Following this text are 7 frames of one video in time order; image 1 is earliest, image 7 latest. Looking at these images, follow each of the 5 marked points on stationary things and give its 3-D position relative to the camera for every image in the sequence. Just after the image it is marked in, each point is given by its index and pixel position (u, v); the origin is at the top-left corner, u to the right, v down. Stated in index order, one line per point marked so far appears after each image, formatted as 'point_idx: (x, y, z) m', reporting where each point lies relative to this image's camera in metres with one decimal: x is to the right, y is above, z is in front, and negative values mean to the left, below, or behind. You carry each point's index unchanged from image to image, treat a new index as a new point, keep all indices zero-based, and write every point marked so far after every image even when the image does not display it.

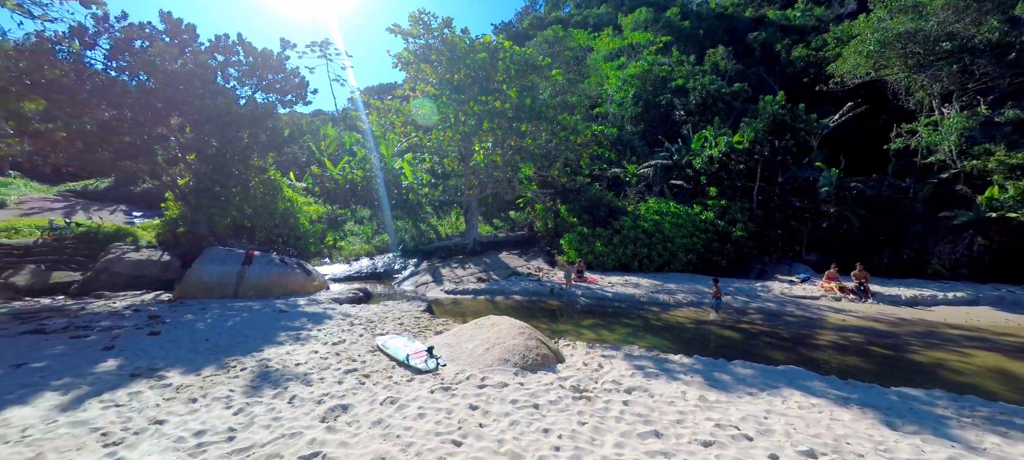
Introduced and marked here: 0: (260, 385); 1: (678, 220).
0: (-2.3, -1.4, +3.4) m
1: (+6.4, +0.4, +14.2) m
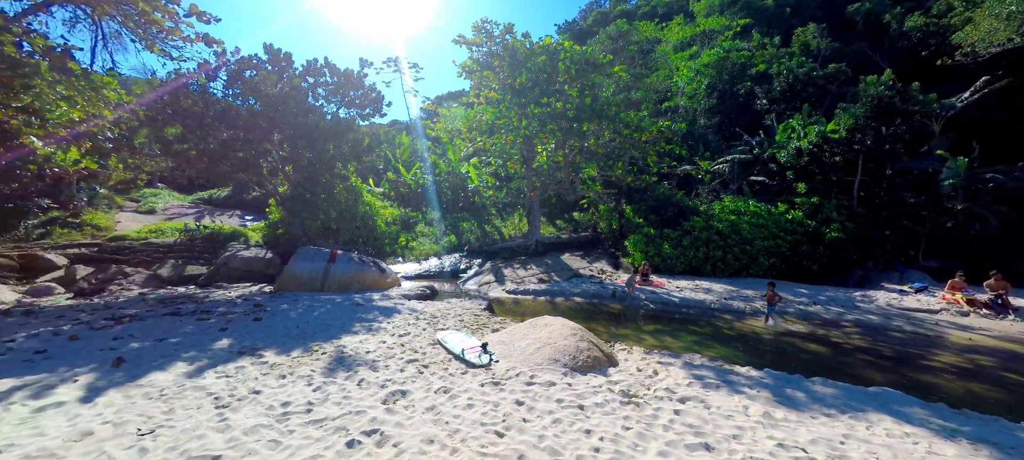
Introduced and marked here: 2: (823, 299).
0: (-1.8, -1.4, +3.9) m
1: (+8.6, +0.3, +13.0) m
2: (+8.3, -1.9, +10.0) m
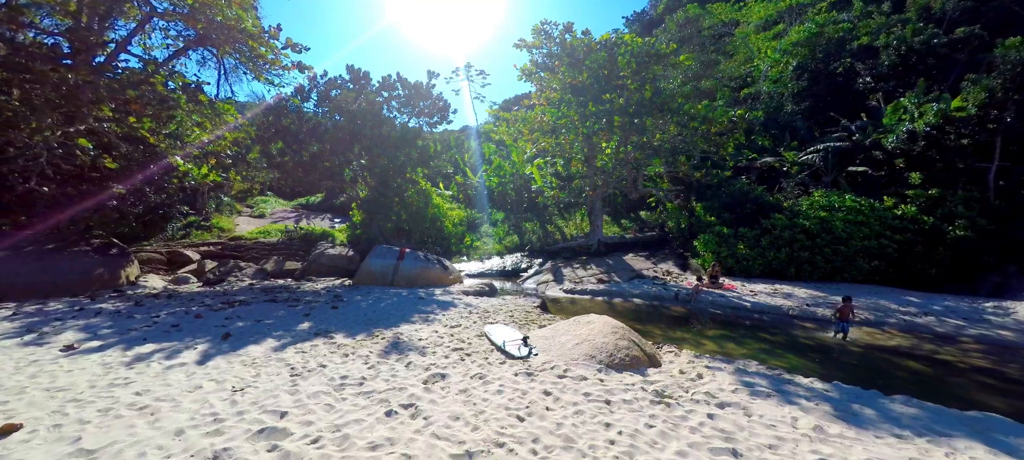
0: (-1.4, -1.4, +4.4) m
1: (+10.5, +0.4, +11.4) m
2: (+9.7, -1.8, +8.5) m
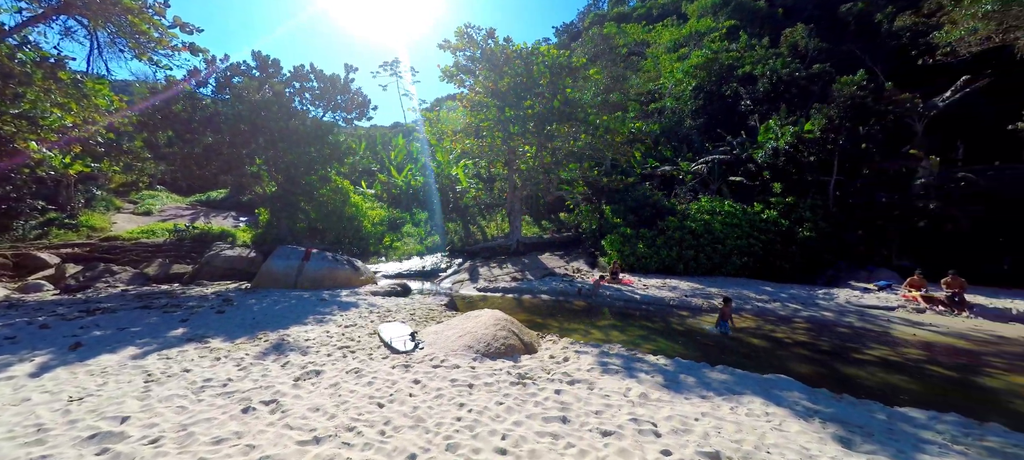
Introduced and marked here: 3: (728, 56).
0: (-2.8, -1.4, +4.3) m
1: (+7.8, +0.4, +13.3) m
2: (+7.5, -1.8, +10.3) m
3: (+11.3, +9.0, +19.4) m
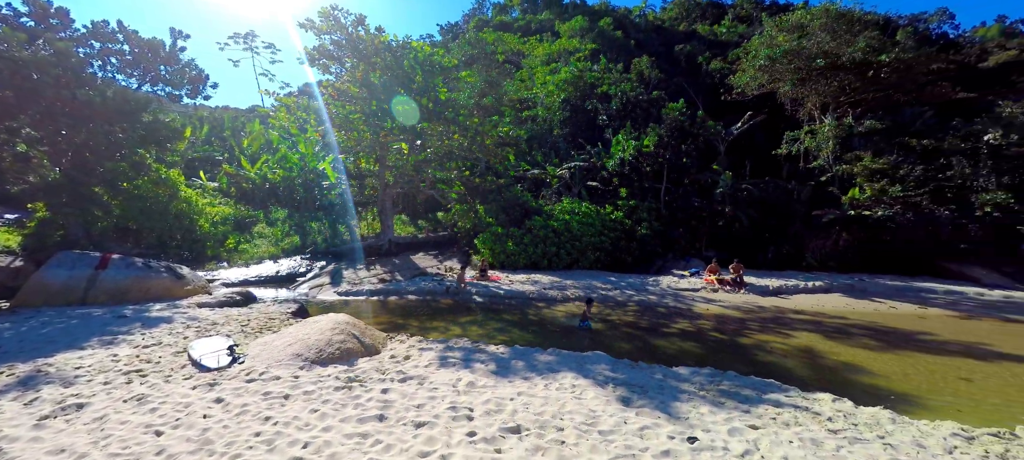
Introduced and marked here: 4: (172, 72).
0: (-4.5, -1.4, +3.4) m
1: (+3.0, +0.4, +15.0) m
2: (+3.6, -1.8, +12.0) m
3: (+4.5, +9.1, +21.9) m
4: (-11.7, +5.3, +12.8) m
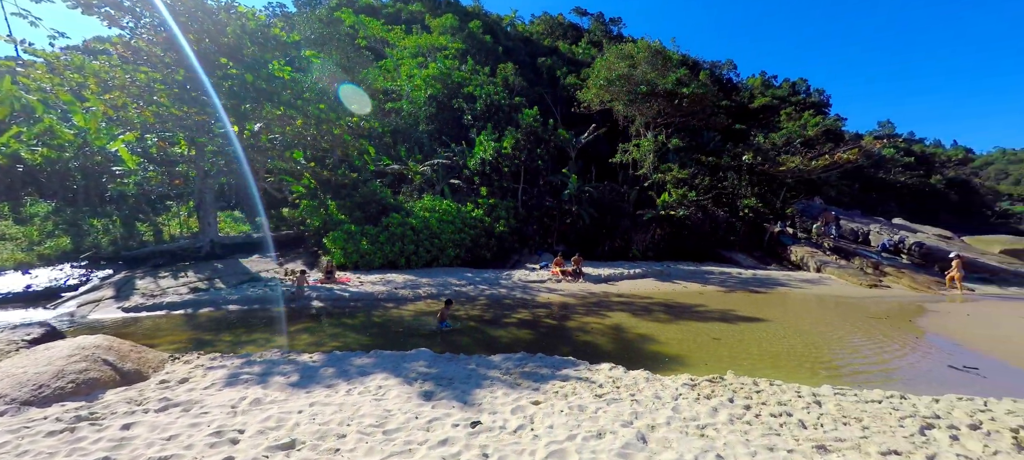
0: (-6.1, -1.5, +1.7) m
1: (-2.7, +0.5, +15.0) m
2: (-1.2, -1.7, +12.4) m
3: (-3.4, +9.3, +22.0) m
4: (-15.9, +5.3, +8.3) m
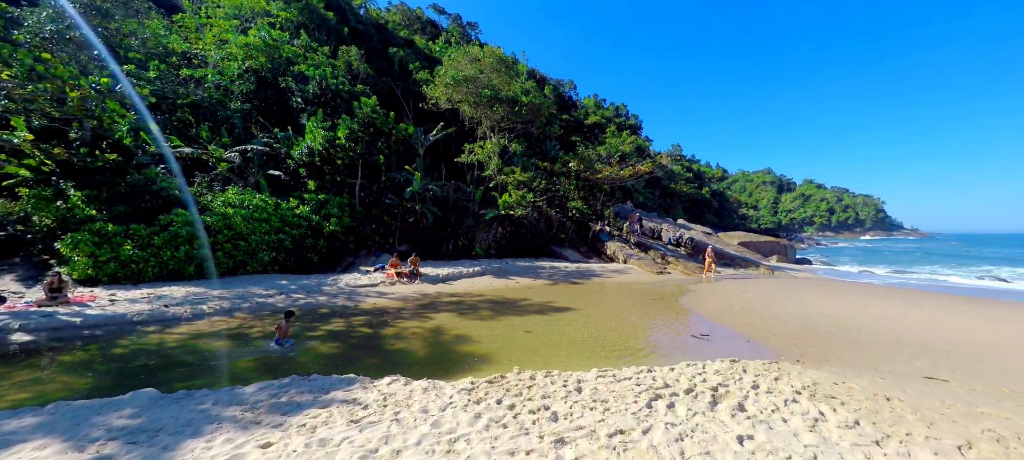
0: (-7.0, -1.4, -1.2) m
1: (-8.6, +0.5, +12.5) m
2: (-6.2, -1.7, +10.6) m
3: (-11.8, +9.3, +18.7) m
4: (-18.5, +5.3, +1.5) m
